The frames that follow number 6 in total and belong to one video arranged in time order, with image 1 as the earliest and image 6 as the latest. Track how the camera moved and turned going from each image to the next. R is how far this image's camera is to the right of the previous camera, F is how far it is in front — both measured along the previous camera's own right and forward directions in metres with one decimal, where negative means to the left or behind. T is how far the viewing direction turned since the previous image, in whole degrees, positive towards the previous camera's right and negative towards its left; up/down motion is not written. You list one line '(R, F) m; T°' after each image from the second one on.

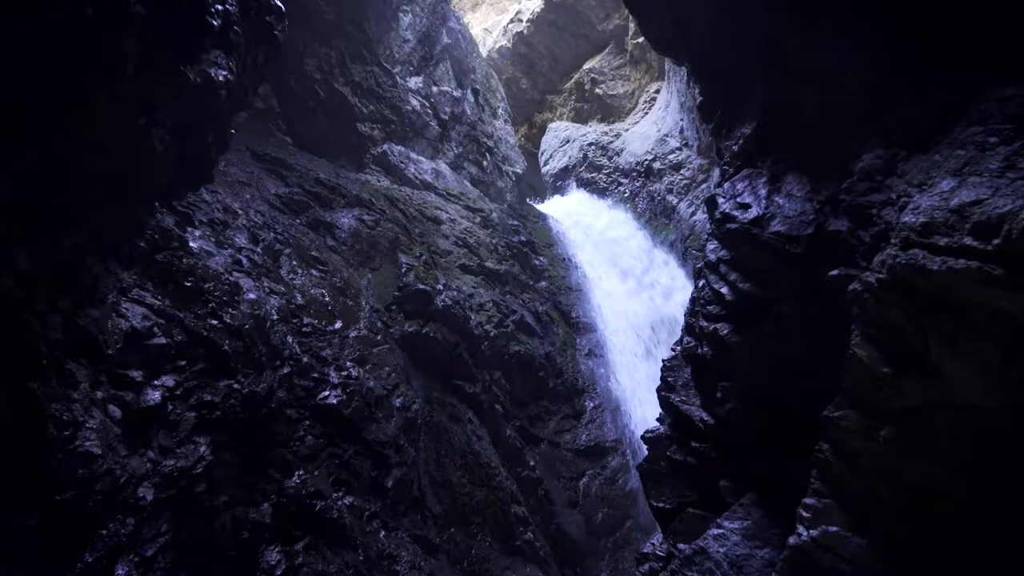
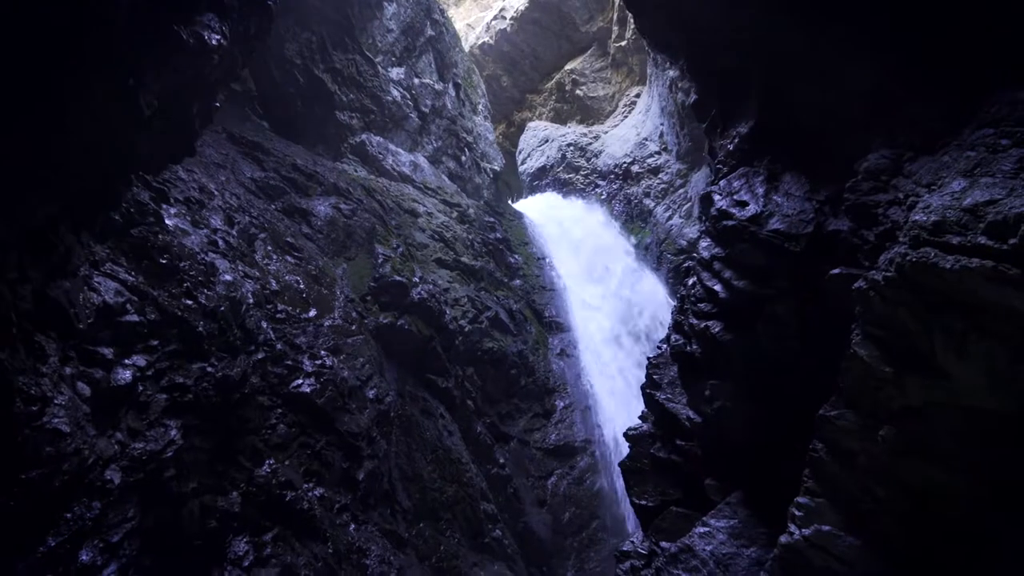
(-0.3, +0.1) m; +3°
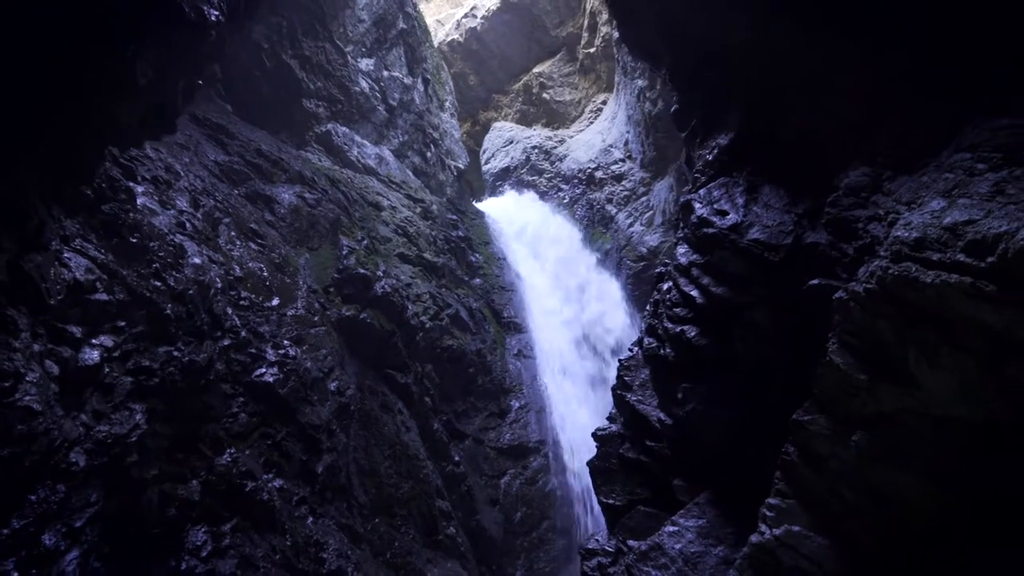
(-0.4, -0.1) m; +4°
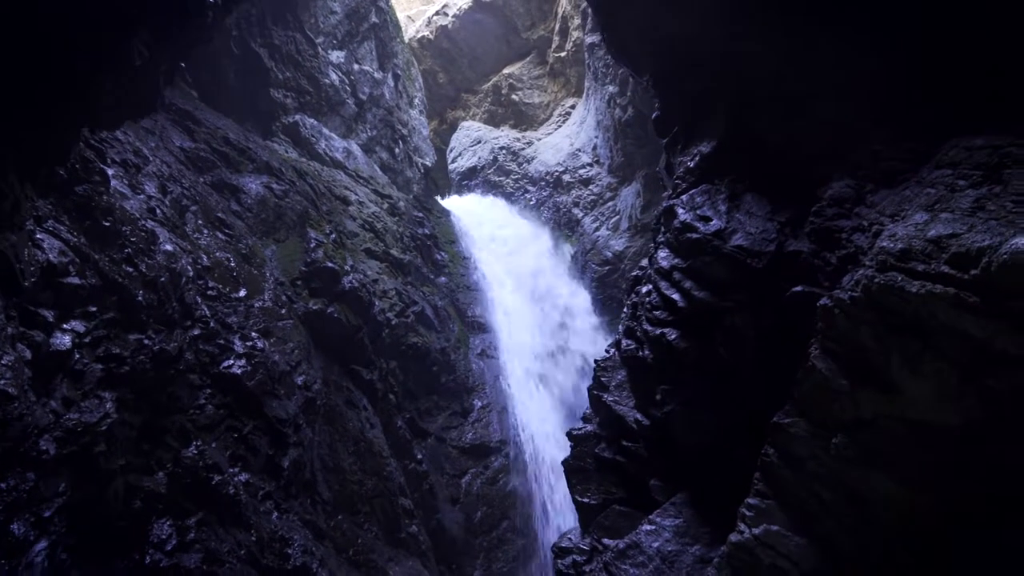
(-0.4, -0.1) m; +4°
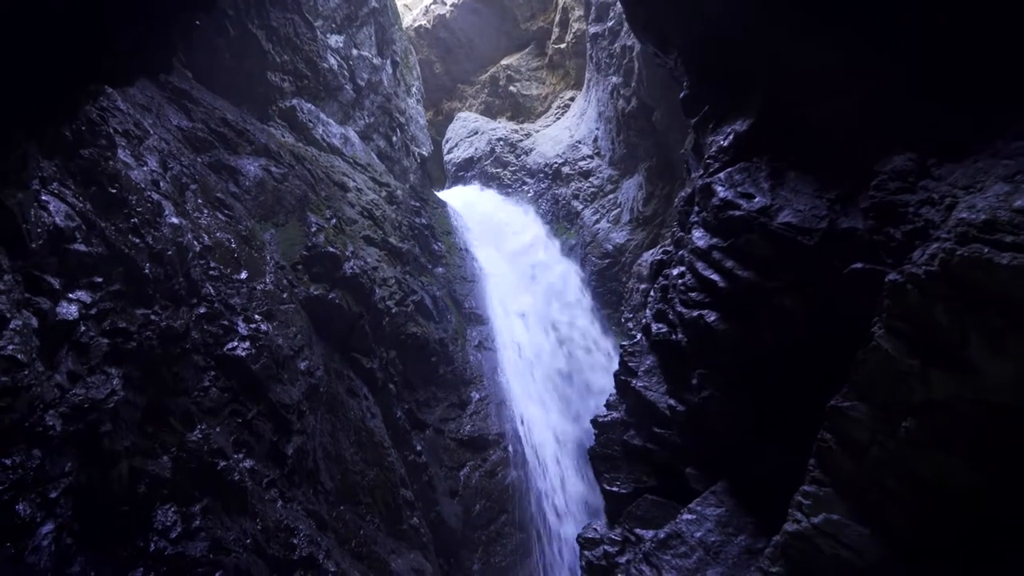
(-0.6, +0.4) m; +1°
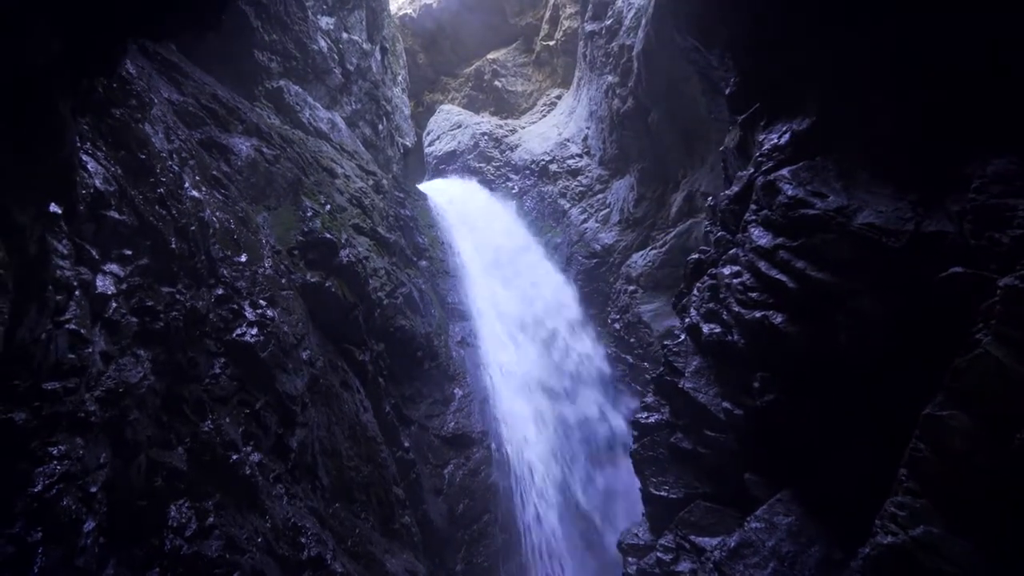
(-1.2, +0.4) m; +3°
